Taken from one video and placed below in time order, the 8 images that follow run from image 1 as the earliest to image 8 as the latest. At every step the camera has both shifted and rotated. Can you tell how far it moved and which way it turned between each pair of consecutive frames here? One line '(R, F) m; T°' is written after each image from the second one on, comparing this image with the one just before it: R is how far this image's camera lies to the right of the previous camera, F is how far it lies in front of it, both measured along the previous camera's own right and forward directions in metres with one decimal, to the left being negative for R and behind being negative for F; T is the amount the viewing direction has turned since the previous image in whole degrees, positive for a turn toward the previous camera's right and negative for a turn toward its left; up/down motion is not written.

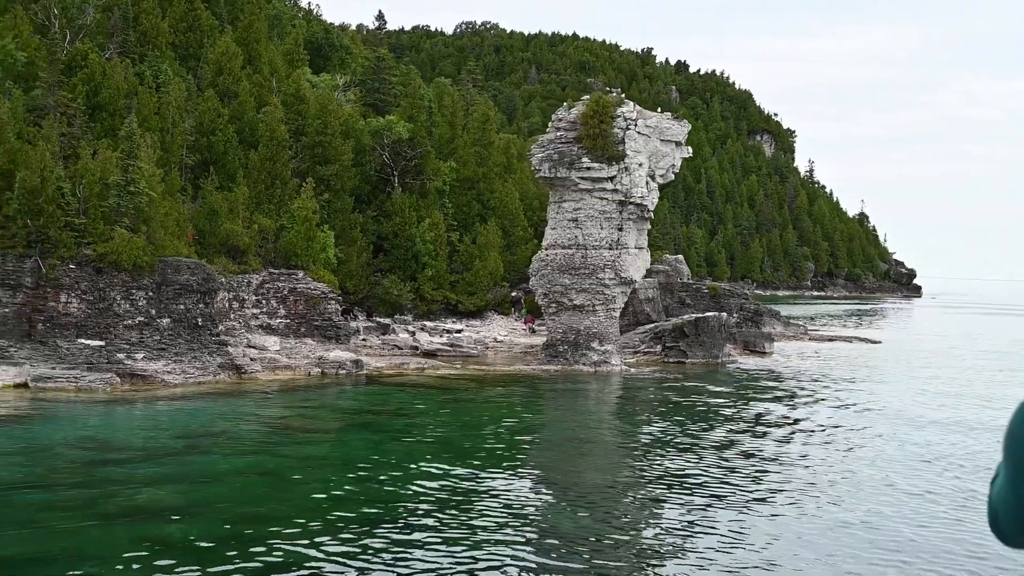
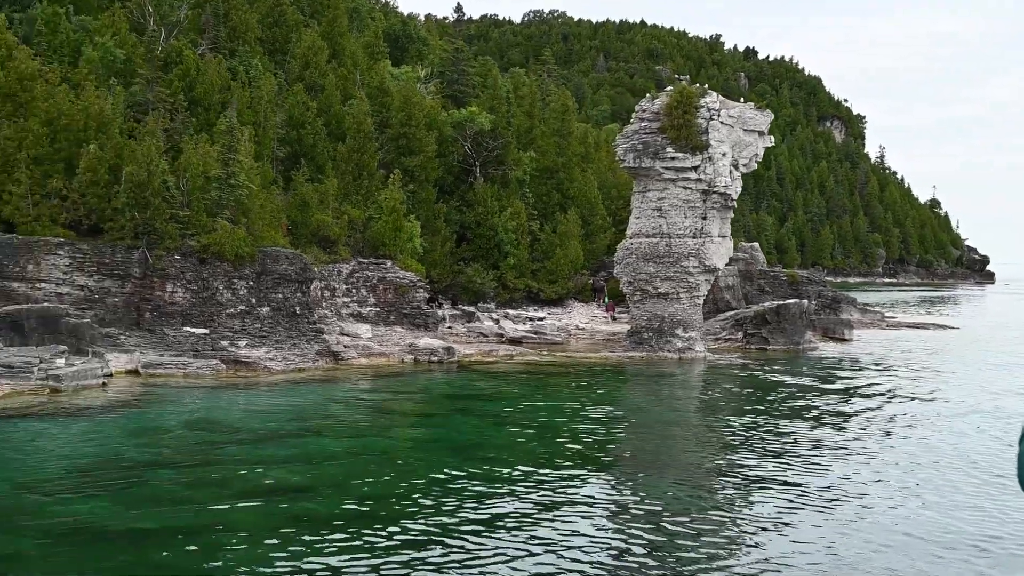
(-3.9, -0.4) m; -1°
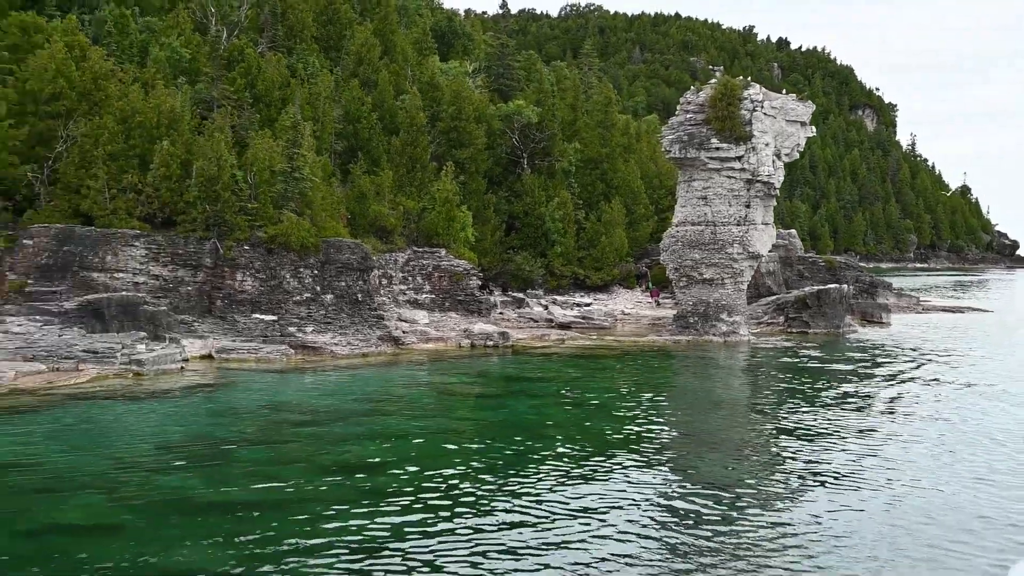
(-2.5, -1.1) m; 0°
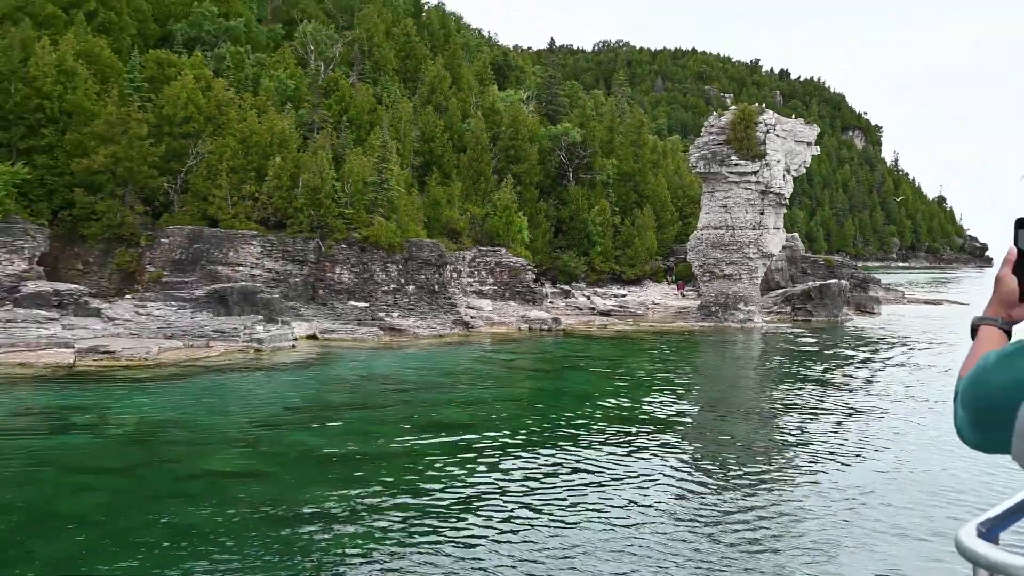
(-3.6, -4.8) m; +1°
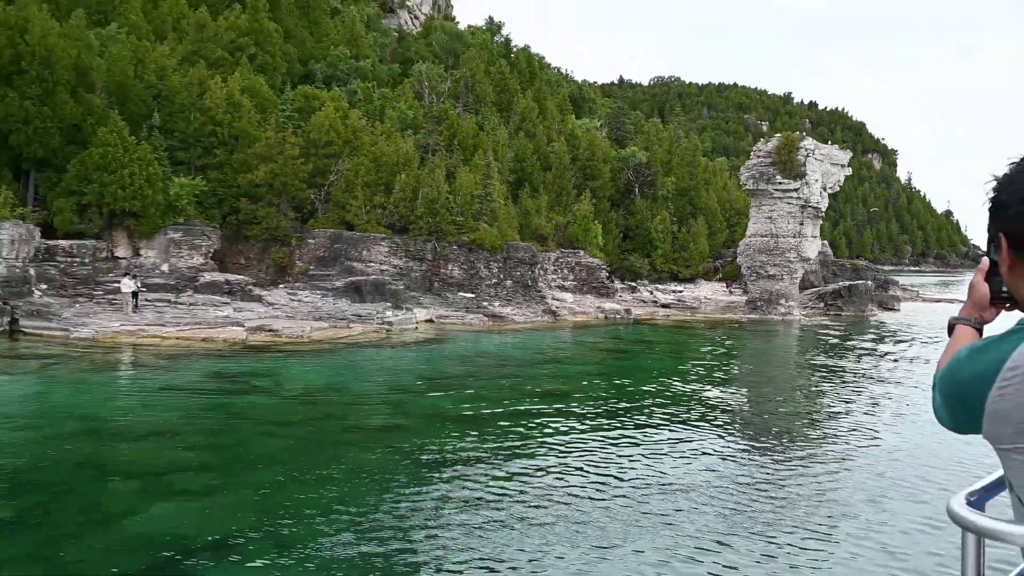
(-5.9, -6.0) m; 0°
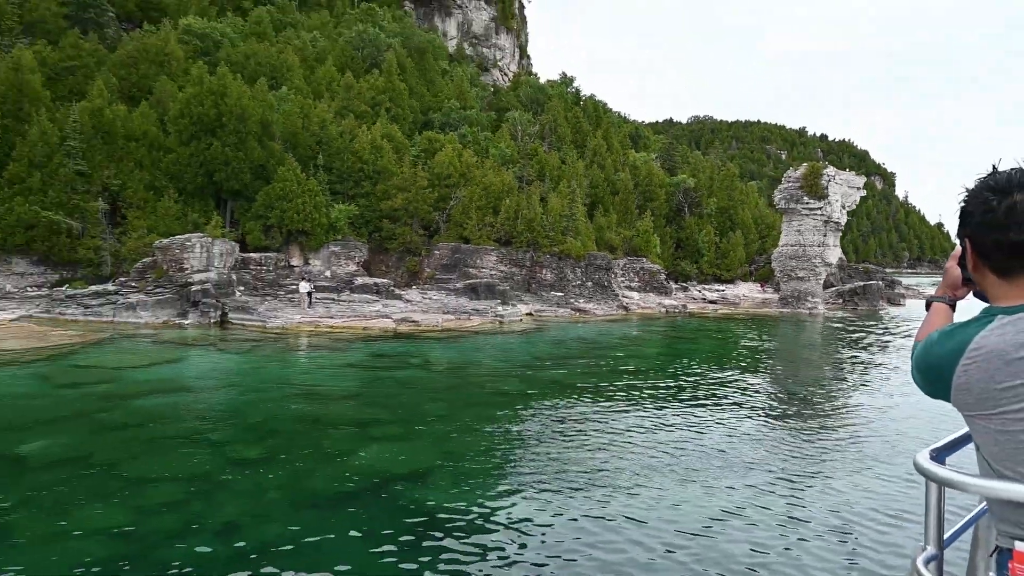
(-7.1, -9.2) m; -1°
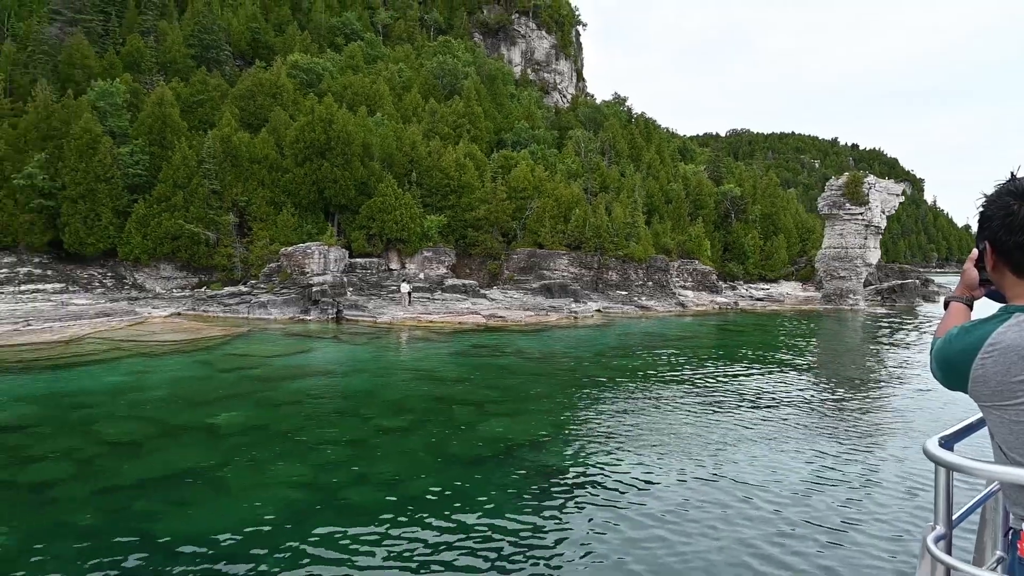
(-6.0, -5.9) m; -2°
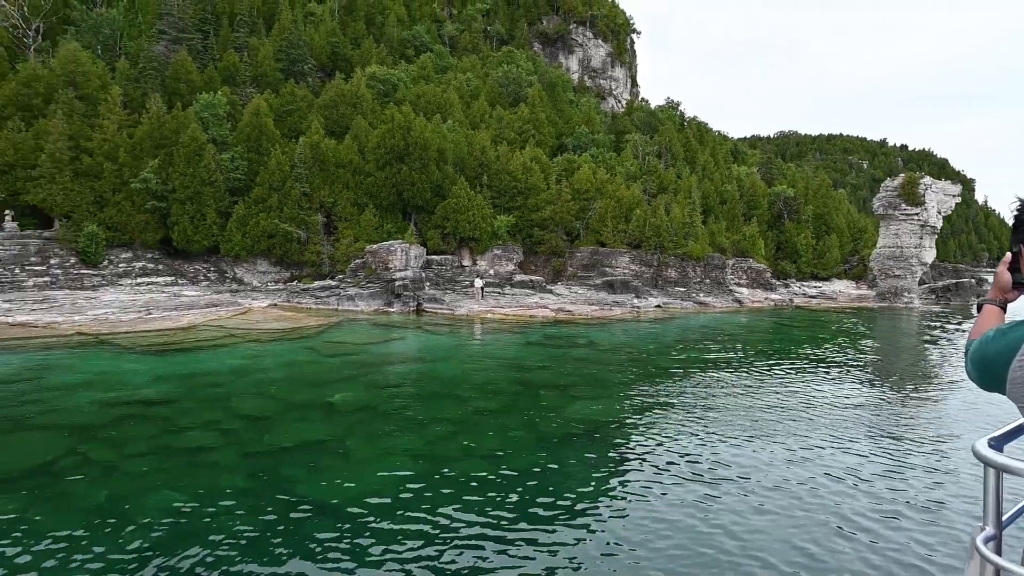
(-4.8, -3.4) m; -2°
